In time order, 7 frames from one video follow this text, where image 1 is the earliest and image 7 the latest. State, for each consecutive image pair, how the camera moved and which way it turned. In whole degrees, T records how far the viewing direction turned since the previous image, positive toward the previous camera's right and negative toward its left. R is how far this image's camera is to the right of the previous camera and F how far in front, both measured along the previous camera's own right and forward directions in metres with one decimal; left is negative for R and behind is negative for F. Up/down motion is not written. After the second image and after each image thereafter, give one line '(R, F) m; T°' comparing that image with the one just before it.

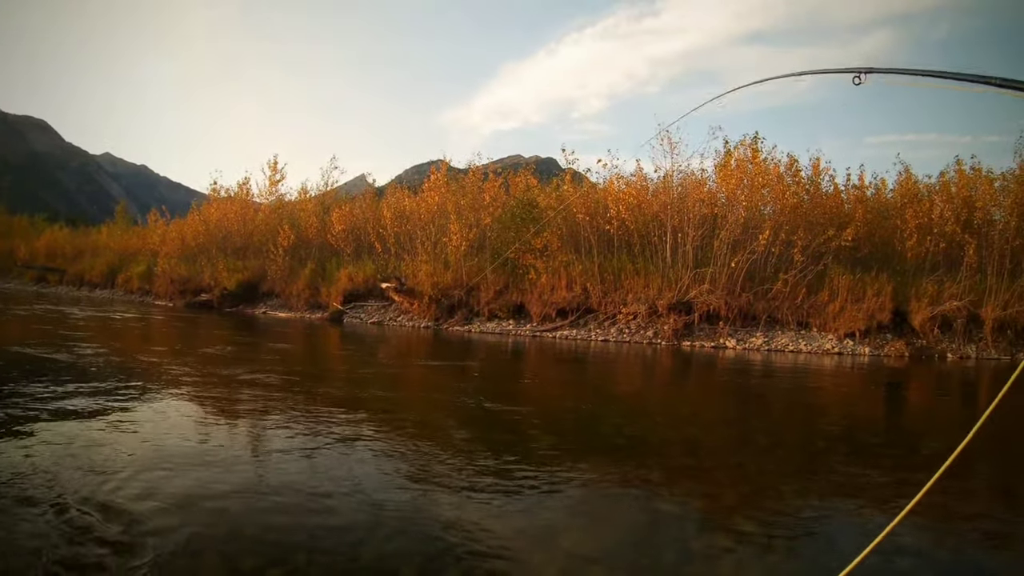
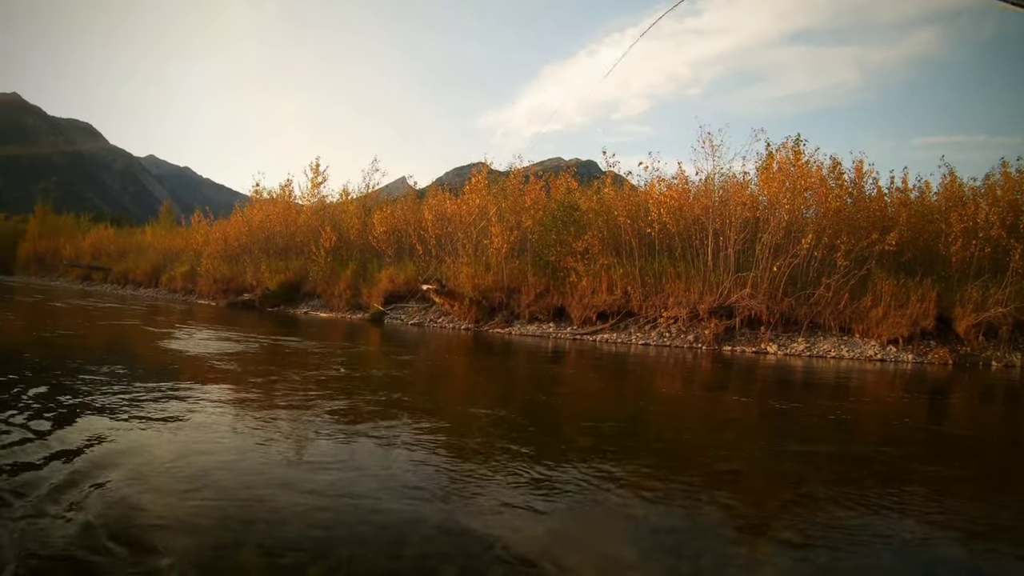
(-0.6, -0.1) m; -2°
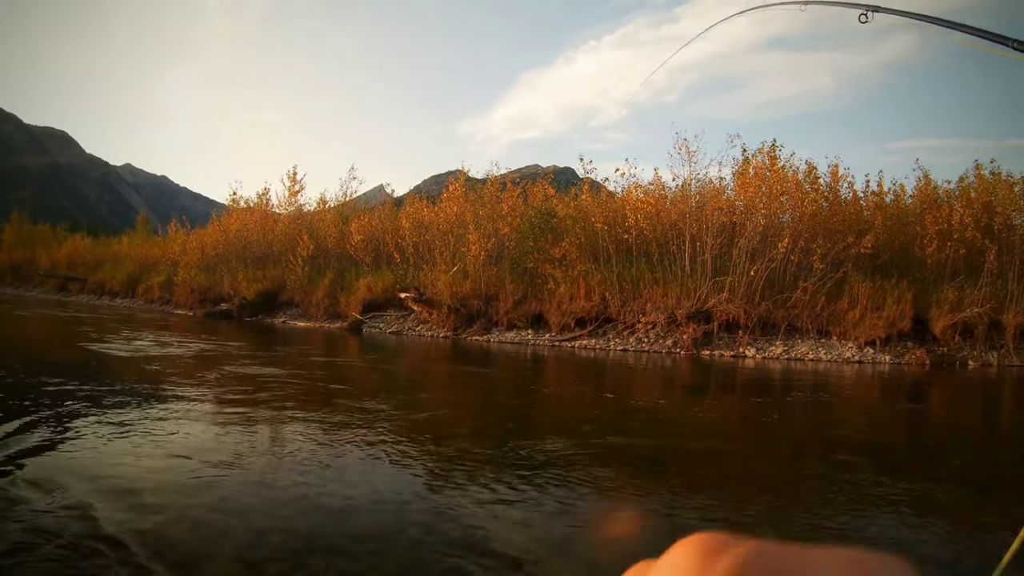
(+0.3, +0.1) m; +1°
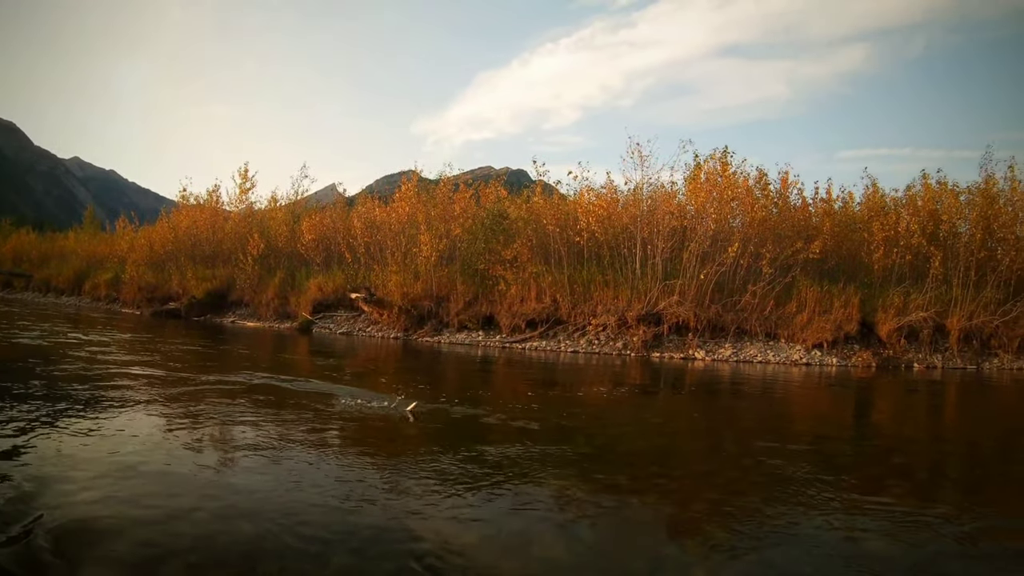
(+0.7, +0.1) m; +3°
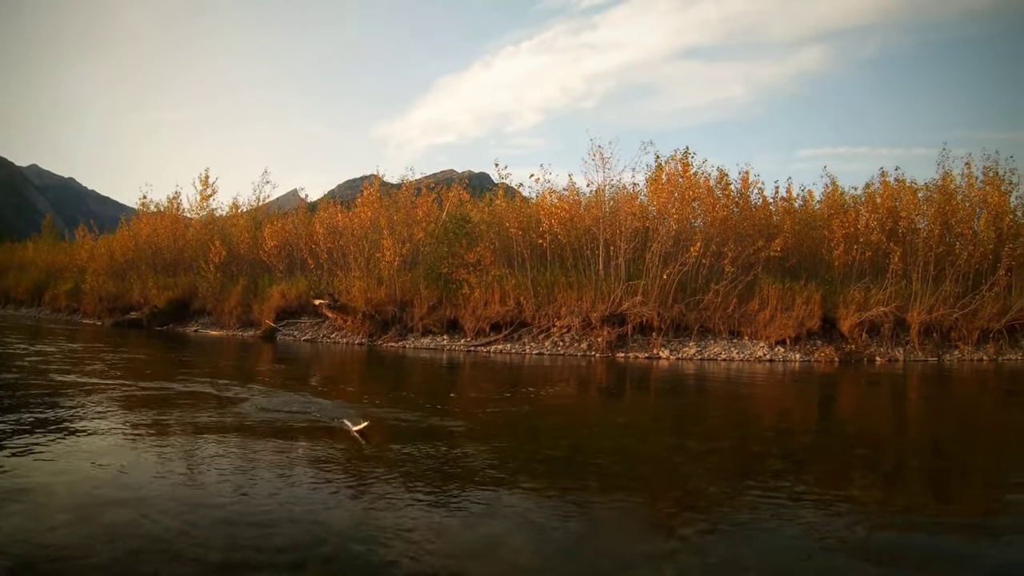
(+0.5, -0.1) m; +2°
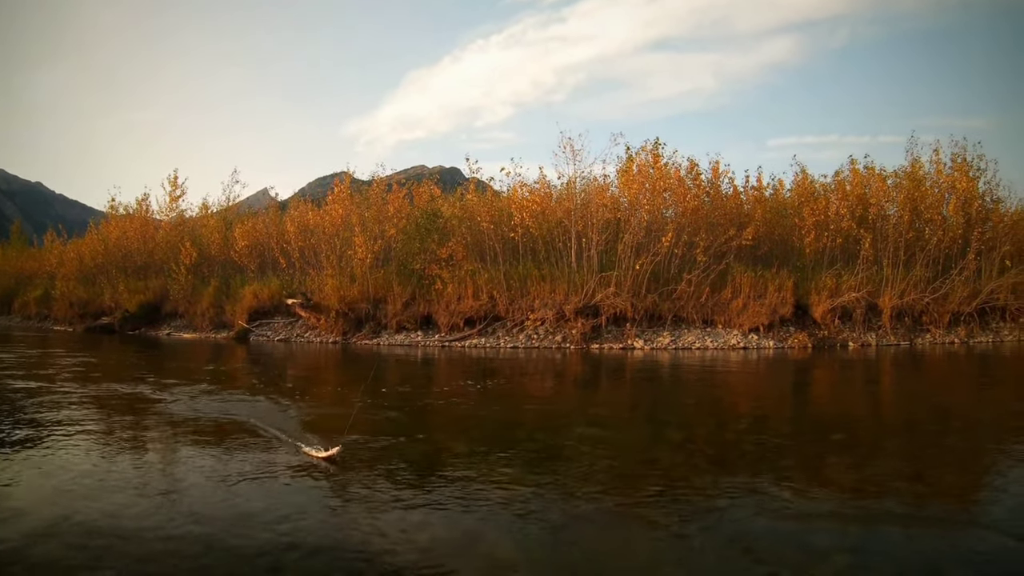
(+0.4, -0.1) m; +1°
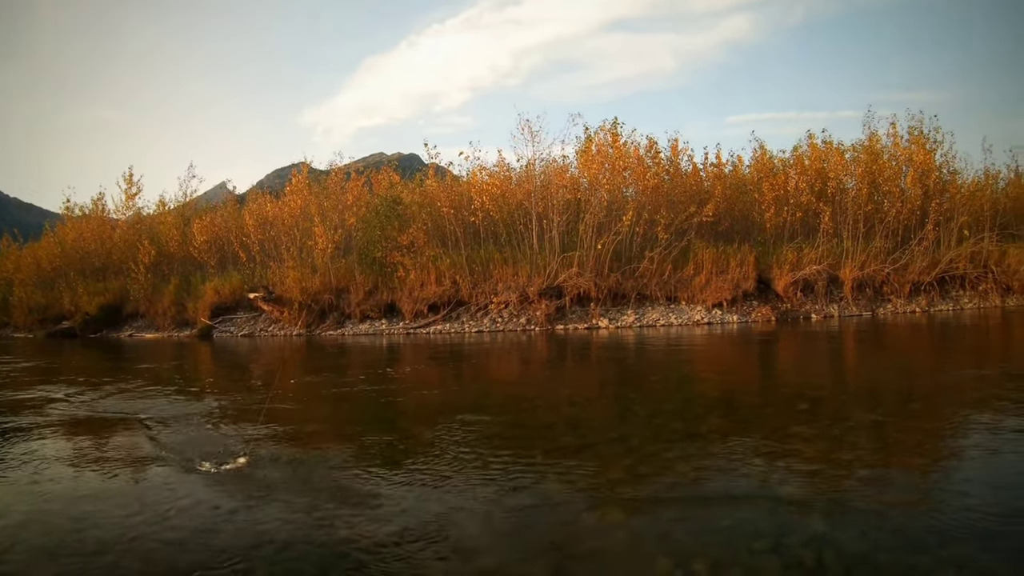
(+0.5, -0.2) m; +2°
